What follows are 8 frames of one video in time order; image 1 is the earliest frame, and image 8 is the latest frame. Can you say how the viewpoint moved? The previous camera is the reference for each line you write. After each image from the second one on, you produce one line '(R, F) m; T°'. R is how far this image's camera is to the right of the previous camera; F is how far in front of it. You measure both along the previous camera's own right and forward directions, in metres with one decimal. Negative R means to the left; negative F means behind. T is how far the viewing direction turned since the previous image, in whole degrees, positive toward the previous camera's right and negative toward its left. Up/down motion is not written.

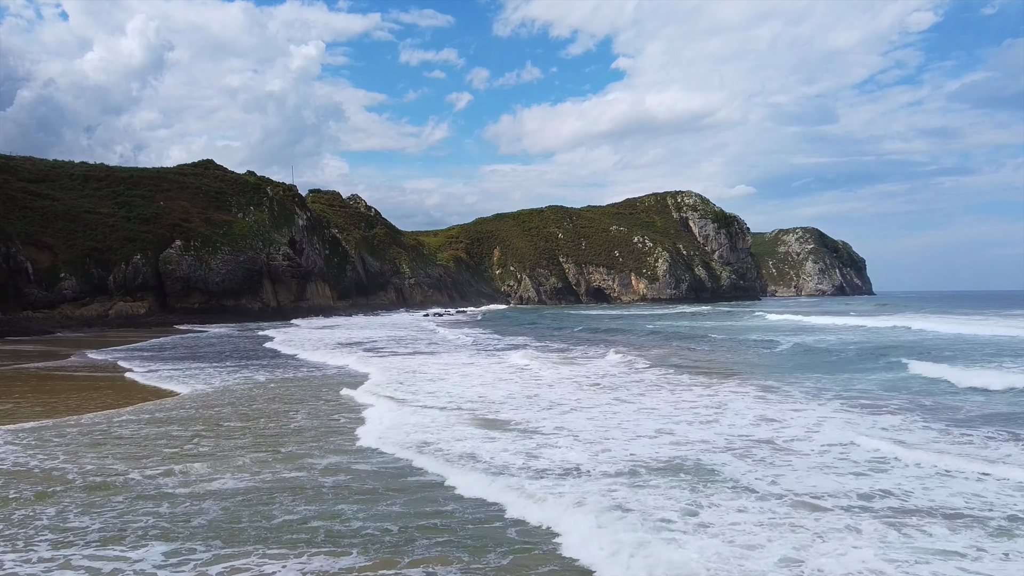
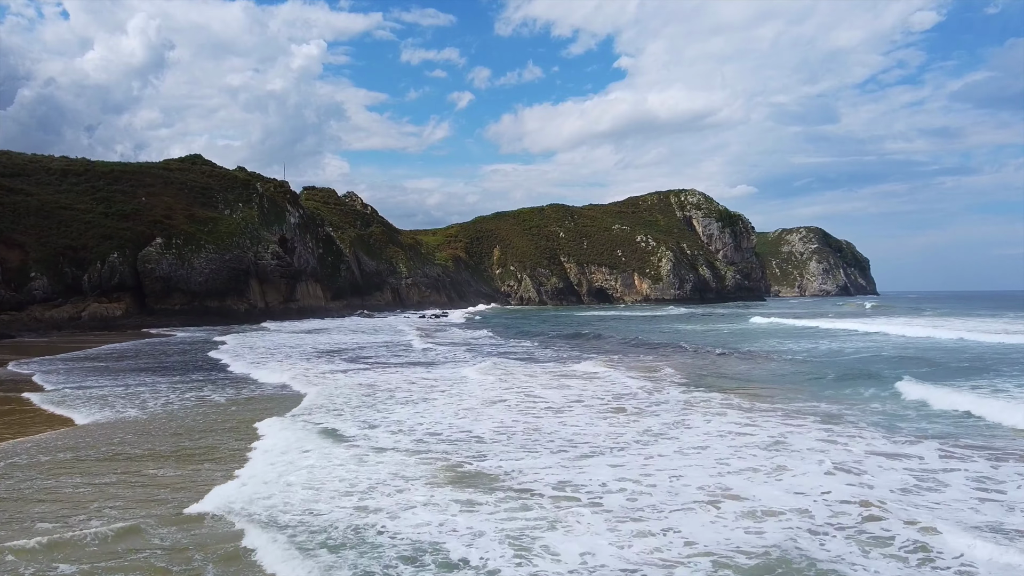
(+0.1, +2.6) m; 0°
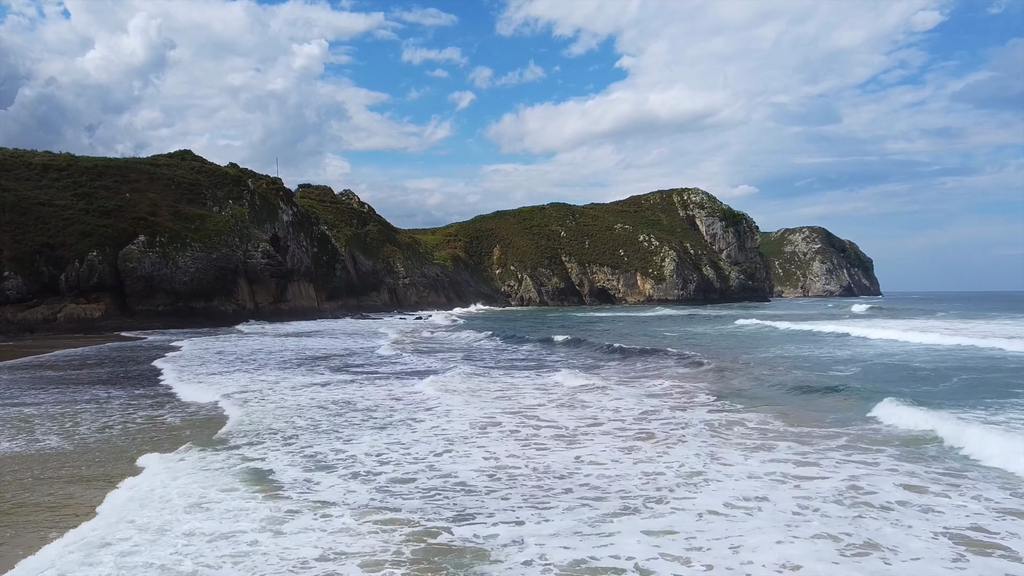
(+0.1, +2.1) m; 0°
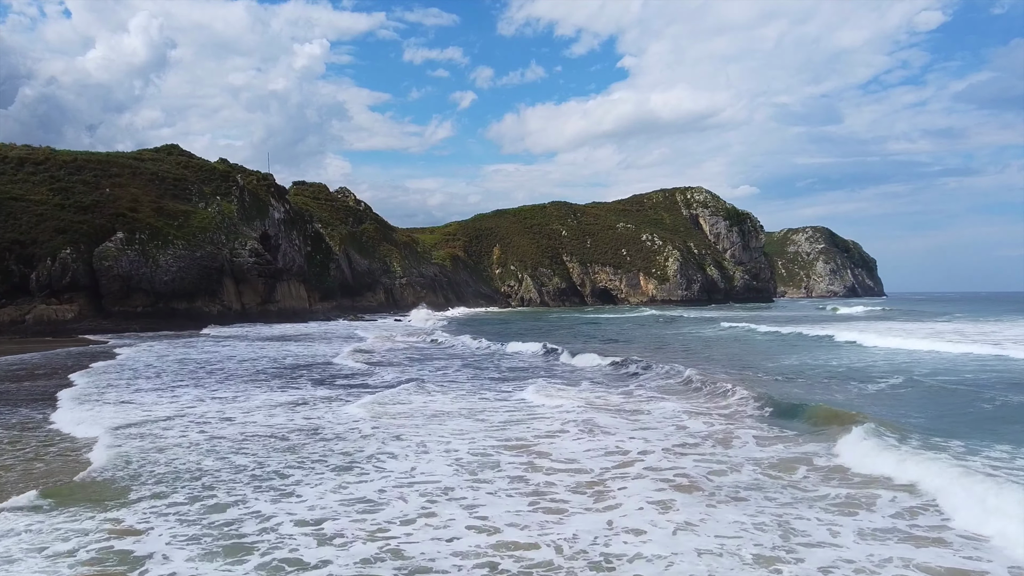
(+0.2, +2.3) m; 0°
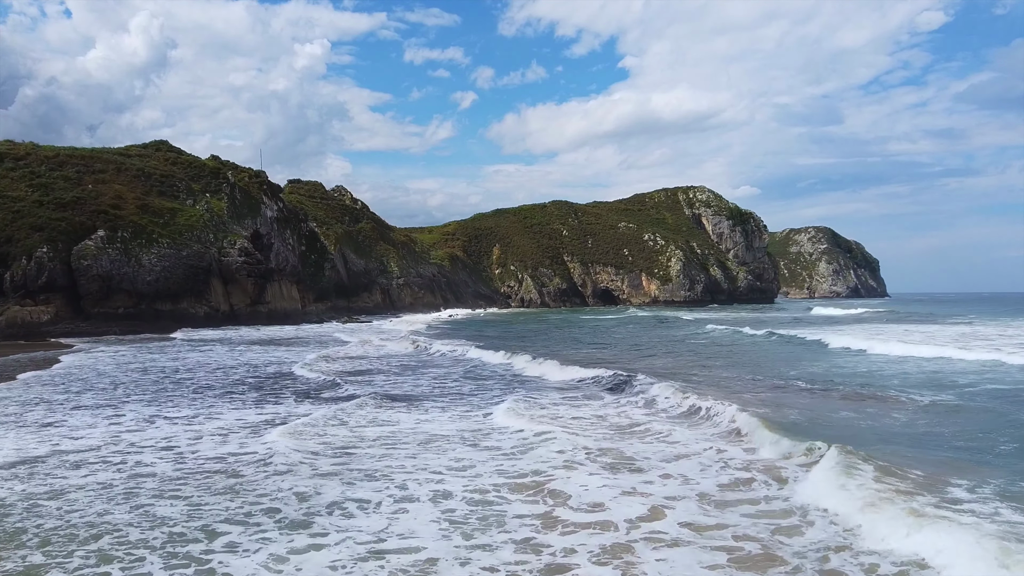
(+0.1, +1.8) m; 0°
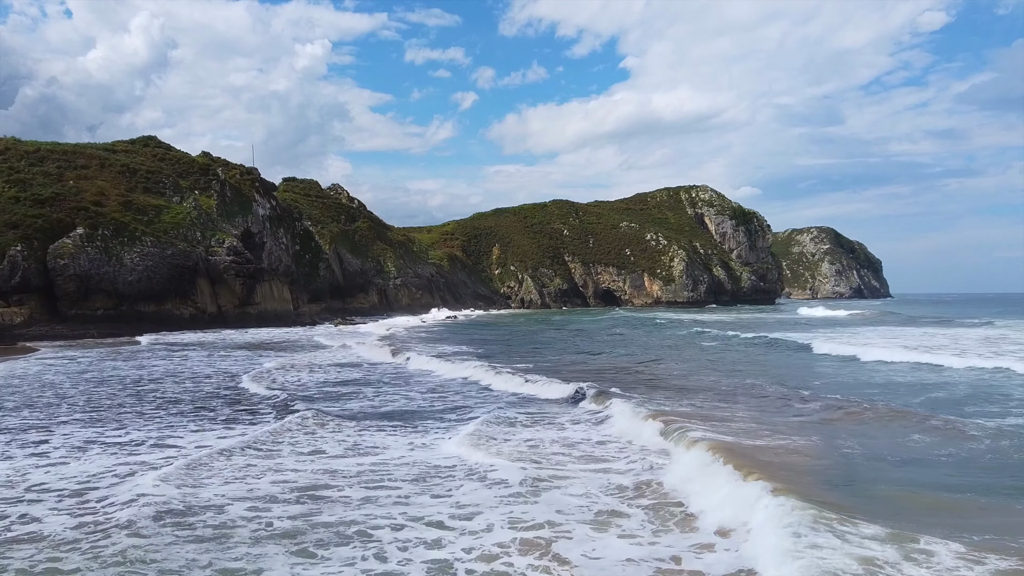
(+0.1, +1.8) m; 0°
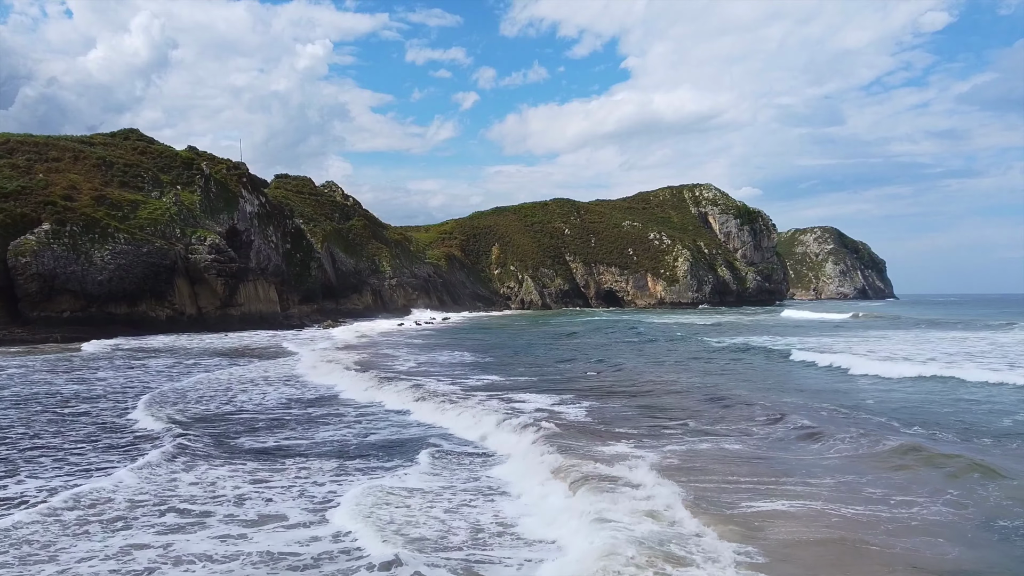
(+0.1, +2.7) m; 0°
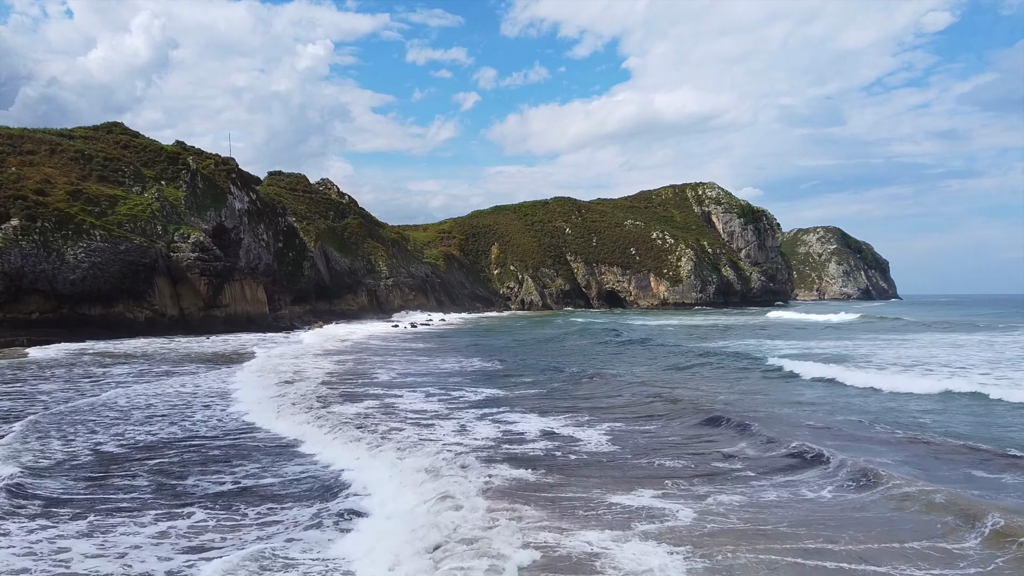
(+0.1, +2.1) m; 0°
